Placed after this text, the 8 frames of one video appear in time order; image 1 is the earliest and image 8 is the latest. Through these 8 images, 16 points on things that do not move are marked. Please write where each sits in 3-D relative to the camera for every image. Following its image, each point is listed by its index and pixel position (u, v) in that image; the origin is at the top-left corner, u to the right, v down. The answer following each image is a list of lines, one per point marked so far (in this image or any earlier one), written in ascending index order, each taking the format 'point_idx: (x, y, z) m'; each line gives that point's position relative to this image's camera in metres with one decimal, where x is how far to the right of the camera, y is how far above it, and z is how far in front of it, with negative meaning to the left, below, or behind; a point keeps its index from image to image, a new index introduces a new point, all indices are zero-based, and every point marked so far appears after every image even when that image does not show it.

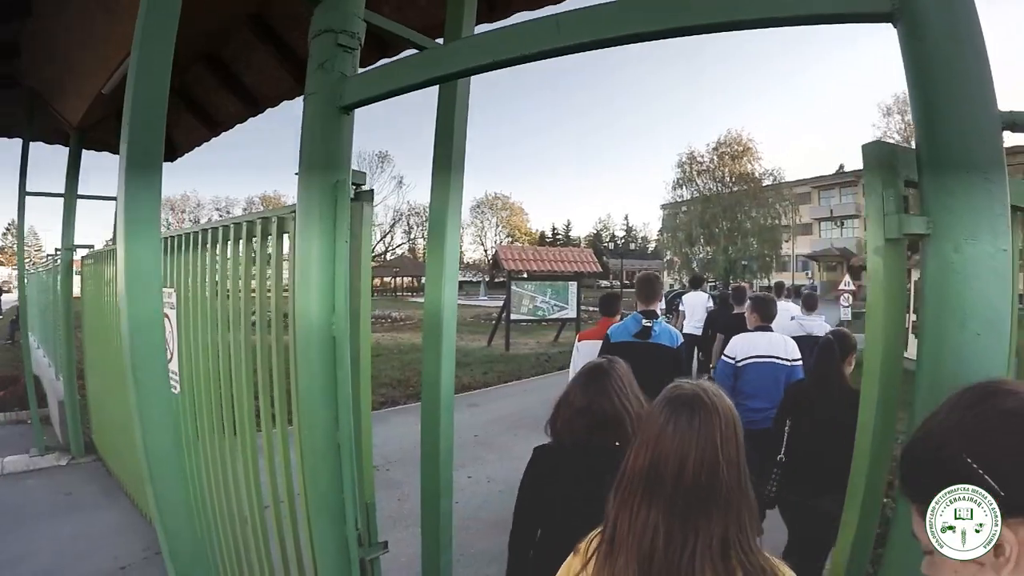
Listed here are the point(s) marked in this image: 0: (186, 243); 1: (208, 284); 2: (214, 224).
0: (-2.3, +0.3, +4.4) m
1: (-1.9, 0.0, +3.9) m
2: (-1.8, +0.4, +3.8) m
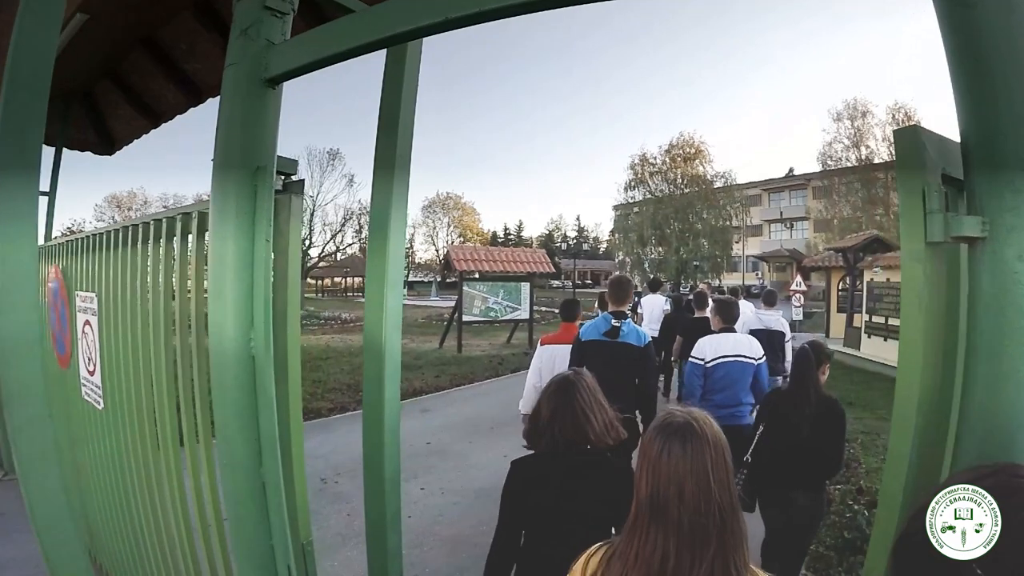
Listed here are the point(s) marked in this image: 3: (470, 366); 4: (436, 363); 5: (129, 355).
0: (-2.6, +0.3, +3.9) m
1: (-2.1, 0.0, +3.4) m
2: (-2.0, +0.4, +3.3) m
3: (-0.8, -1.8, +12.9) m
4: (-1.6, -1.8, +13.3) m
5: (-2.1, -0.4, +3.4) m
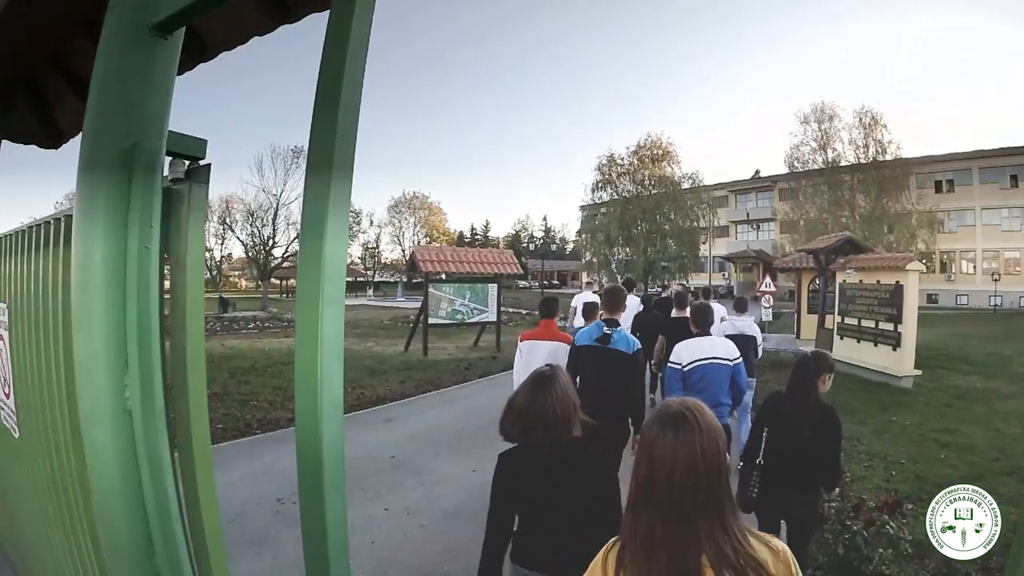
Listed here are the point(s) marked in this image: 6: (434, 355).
0: (-2.7, +0.3, +3.4) m
1: (-2.3, 0.0, +2.9) m
2: (-2.2, +0.3, +2.9) m
3: (-1.5, -1.8, +12.5) m
4: (-2.3, -1.8, +12.8) m
5: (-2.3, -0.4, +3.0) m
6: (-2.1, -1.8, +16.3) m
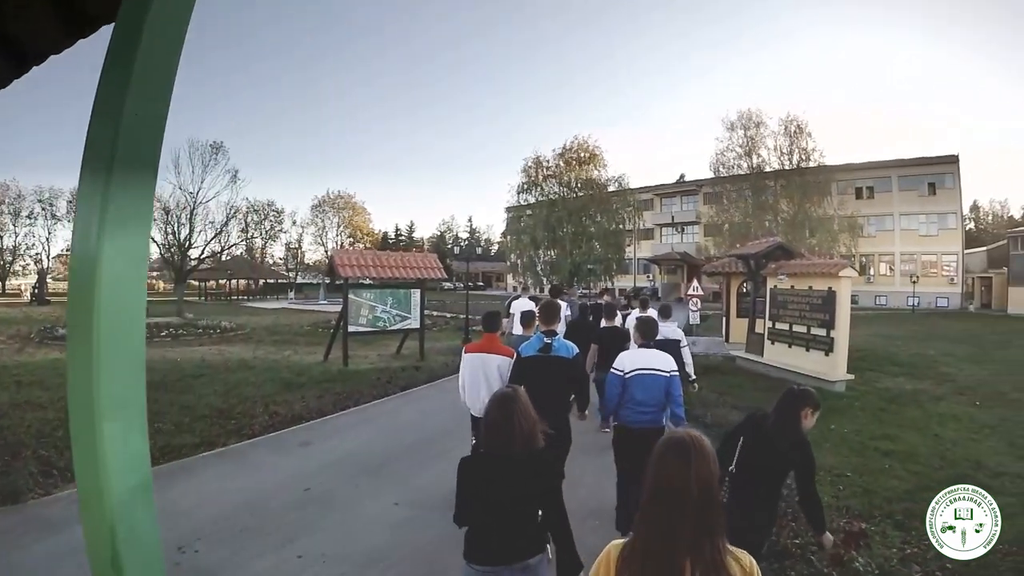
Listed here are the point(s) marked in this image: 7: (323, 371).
0: (-3.0, +0.2, +2.6) m
1: (-2.5, -0.1, +2.2) m
2: (-2.4, +0.2, +2.1) m
3: (-2.9, -1.9, +11.8) m
4: (-3.7, -1.9, +12.0) m
5: (-2.5, -0.5, +2.2) m
6: (-3.9, -1.9, +15.4) m
7: (-4.4, -1.9, +14.5) m
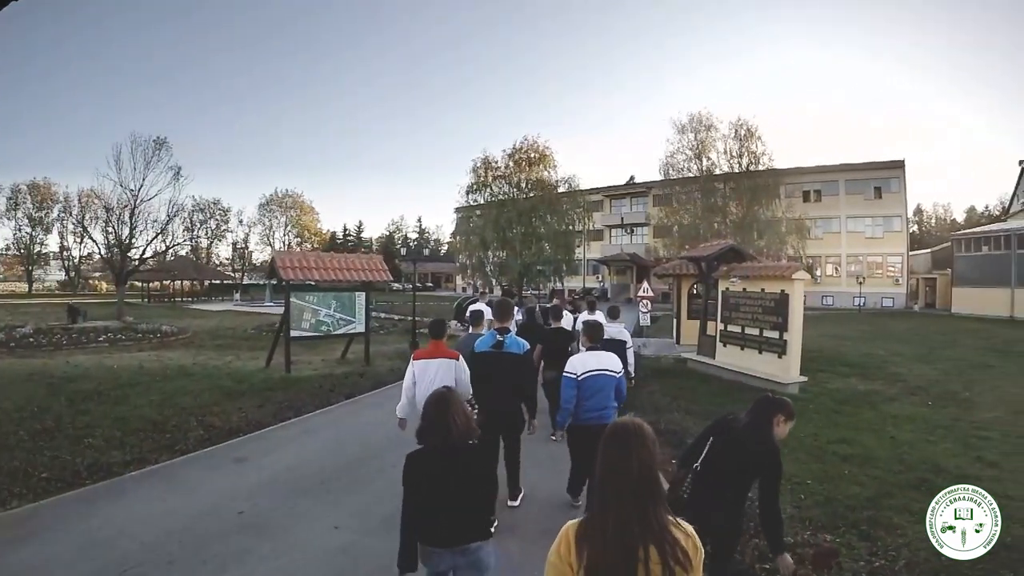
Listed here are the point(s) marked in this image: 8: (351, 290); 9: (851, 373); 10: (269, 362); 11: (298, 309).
0: (-3.2, +0.1, +2.0) m
1: (-2.6, -0.2, +1.6) m
2: (-2.5, +0.2, +1.6) m
3: (-3.8, -2.0, +11.2) m
4: (-4.6, -2.0, +11.3) m
5: (-2.6, -0.5, +1.6) m
6: (-5.1, -2.0, +14.7) m
7: (-5.6, -2.0, +13.8) m
8: (-4.1, 0.0, +15.6) m
9: (+4.5, -1.1, +8.2) m
10: (-6.0, -1.9, +15.3) m
11: (-5.0, -0.5, +14.5) m
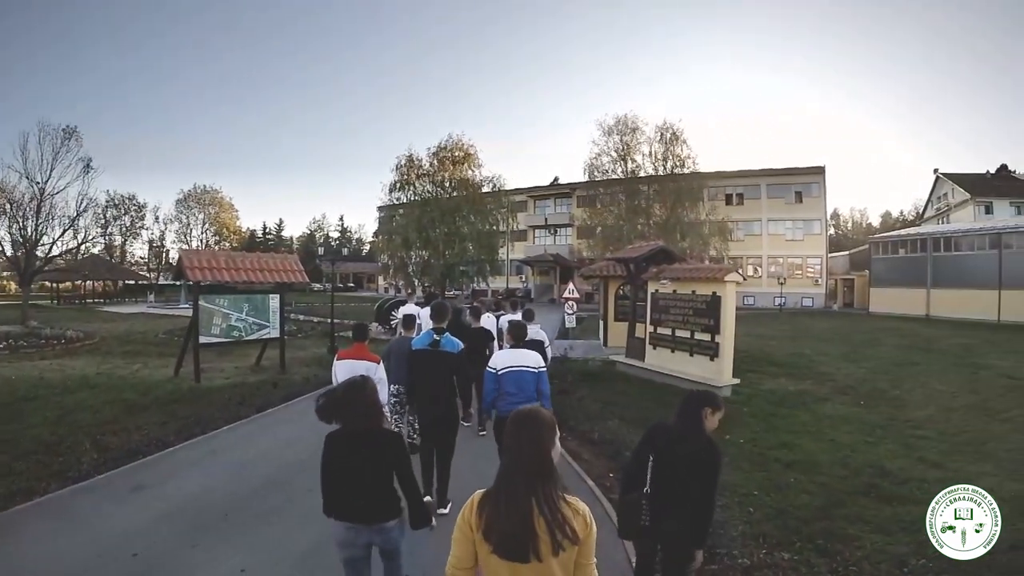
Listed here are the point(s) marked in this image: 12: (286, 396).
0: (-3.4, +0.1, +1.1) m
1: (-2.8, -0.1, +0.8) m
2: (-2.6, +0.2, +0.8) m
3: (-5.0, -2.0, +10.2) m
4: (-5.8, -2.0, +10.2) m
5: (-2.8, -0.5, +0.8) m
6: (-6.7, -2.0, +13.5) m
7: (-7.1, -2.0, +12.5) m
8: (-5.8, -0.1, +14.5) m
9: (+3.6, -1.1, +8.2) m
10: (-7.8, -1.9, +14.0) m
11: (-6.6, -0.5, +13.3) m
12: (-4.3, -2.1, +11.9) m
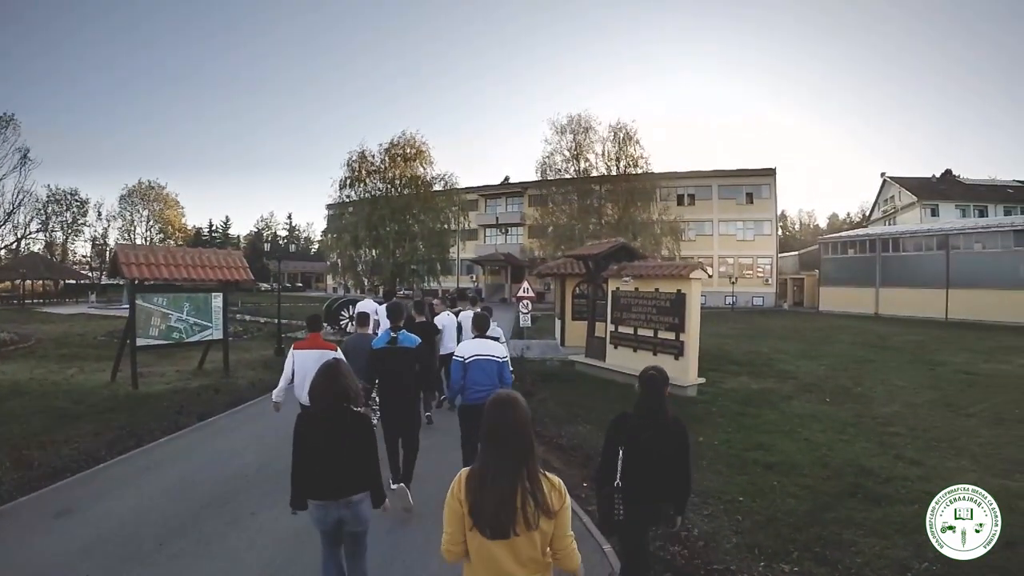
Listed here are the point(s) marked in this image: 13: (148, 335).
0: (-3.2, +0.2, +0.6) m
1: (-2.6, -0.1, +0.3) m
2: (-2.5, +0.3, +0.3) m
3: (-5.7, -2.0, +9.4) m
4: (-6.5, -2.0, +9.4) m
5: (-2.6, -0.5, +0.3) m
6: (-7.7, -2.0, +12.6) m
7: (-7.9, -2.0, +11.6) m
8: (-6.8, -0.1, +13.7) m
9: (+3.1, -1.1, +8.2) m
10: (-8.7, -1.9, +13.0) m
11: (-7.5, -0.5, +12.4) m
12: (-5.1, -2.0, +11.2) m
13: (-7.5, -0.9, +12.5) m
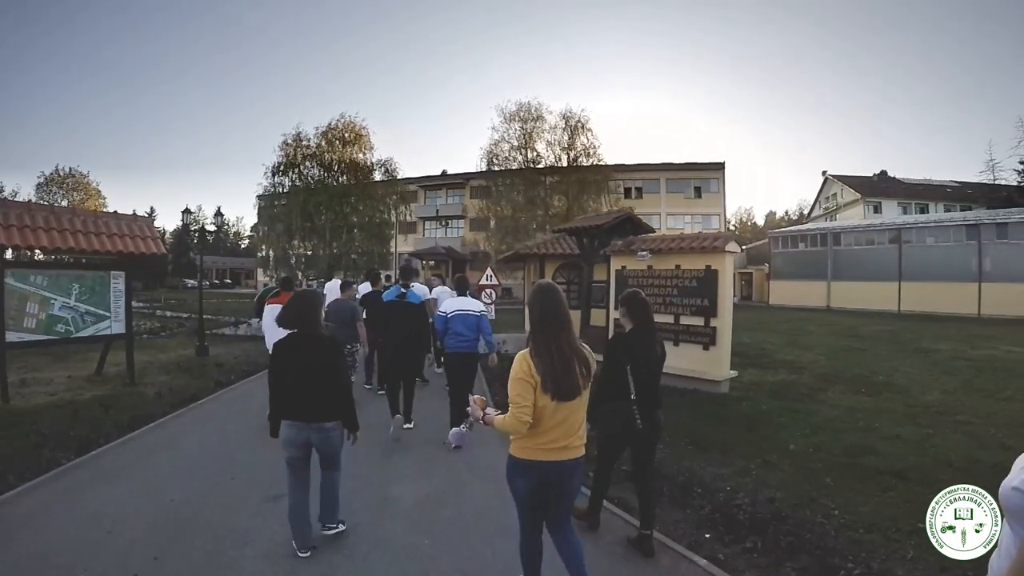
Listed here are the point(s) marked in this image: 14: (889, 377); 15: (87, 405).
0: (-1.7, +0.2, -0.5) m
1: (-1.1, -0.1, -0.6) m
2: (-1.0, +0.3, -0.7) m
3: (-5.8, -1.9, +7.7) m
4: (-6.6, -1.9, +7.6) m
5: (-1.1, -0.4, -0.6) m
6: (-8.3, -1.9, +10.5) m
7: (-8.4, -2.0, +9.5) m
8: (-7.7, 0.0, +11.7) m
9: (+3.0, -1.0, +8.1) m
10: (-9.4, -1.8, +10.7) m
11: (-8.2, -0.4, +10.4) m
12: (-5.6, -2.0, +9.6) m
13: (-8.2, -0.9, +10.4) m
14: (+4.1, -1.0, +6.8) m
15: (-7.2, -1.9, +10.1) m
